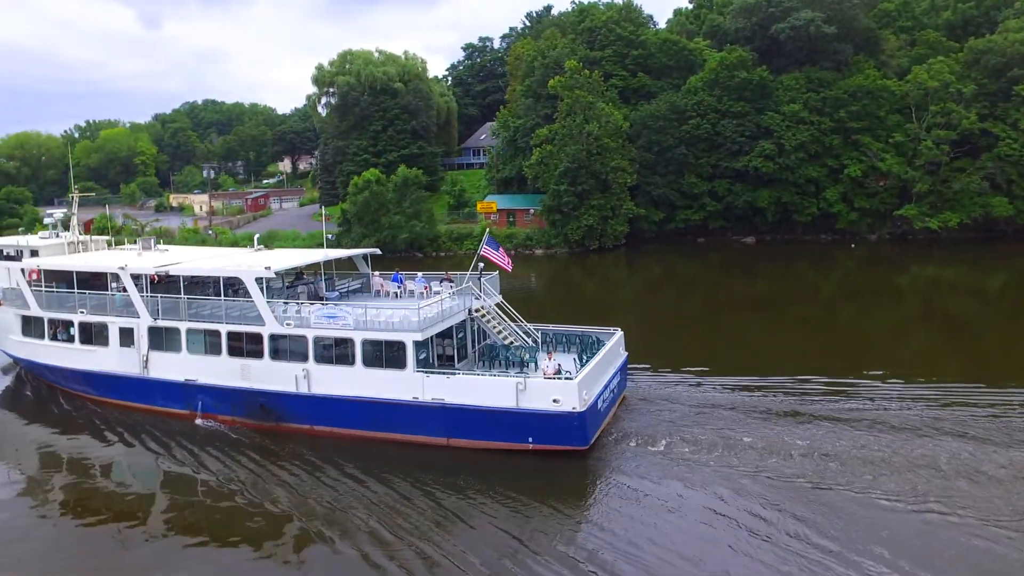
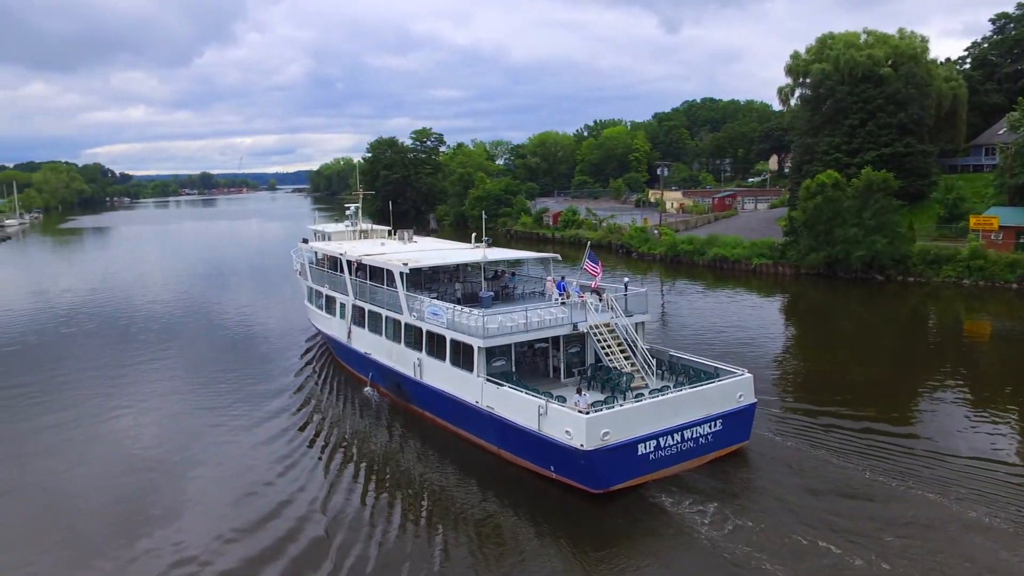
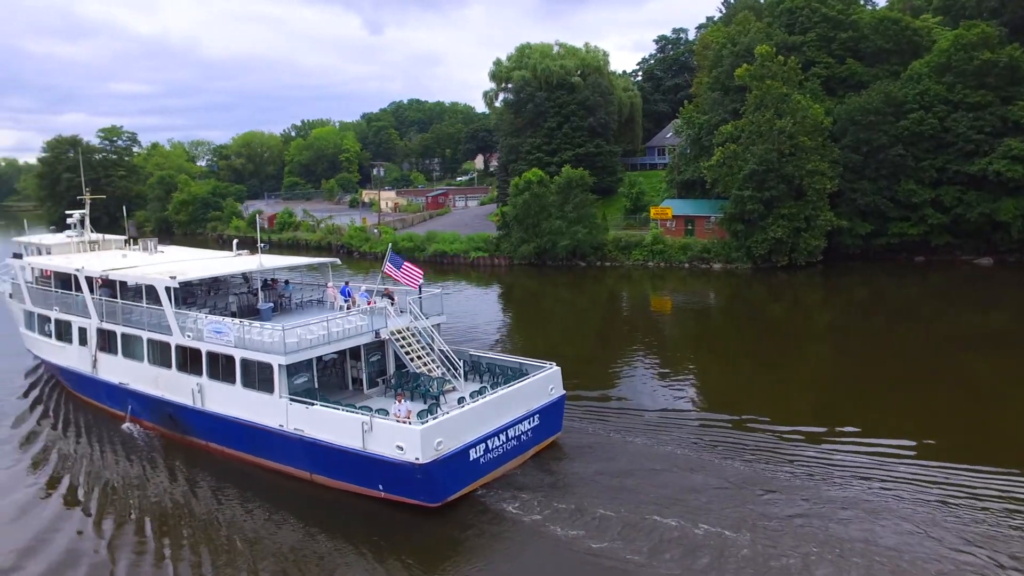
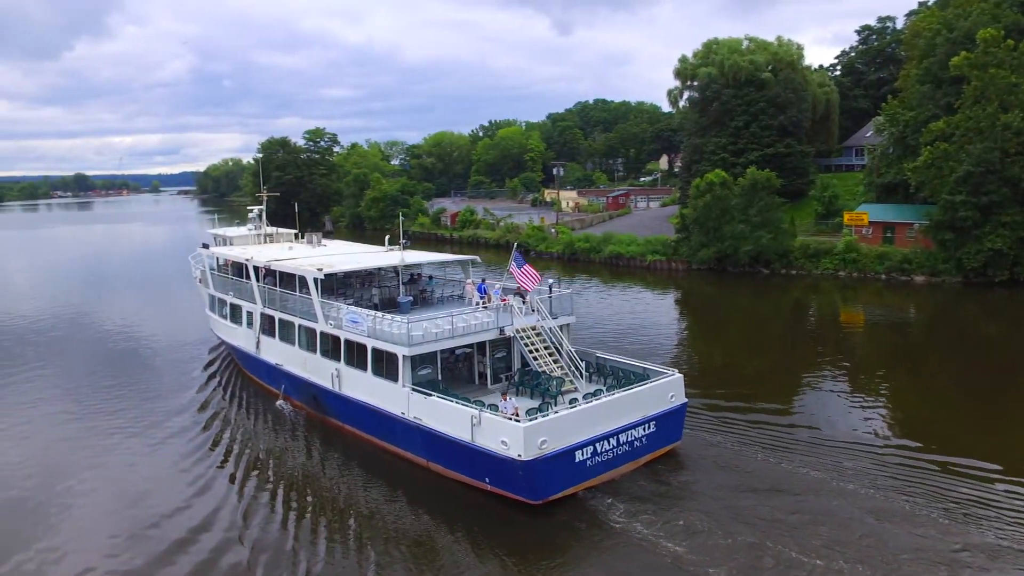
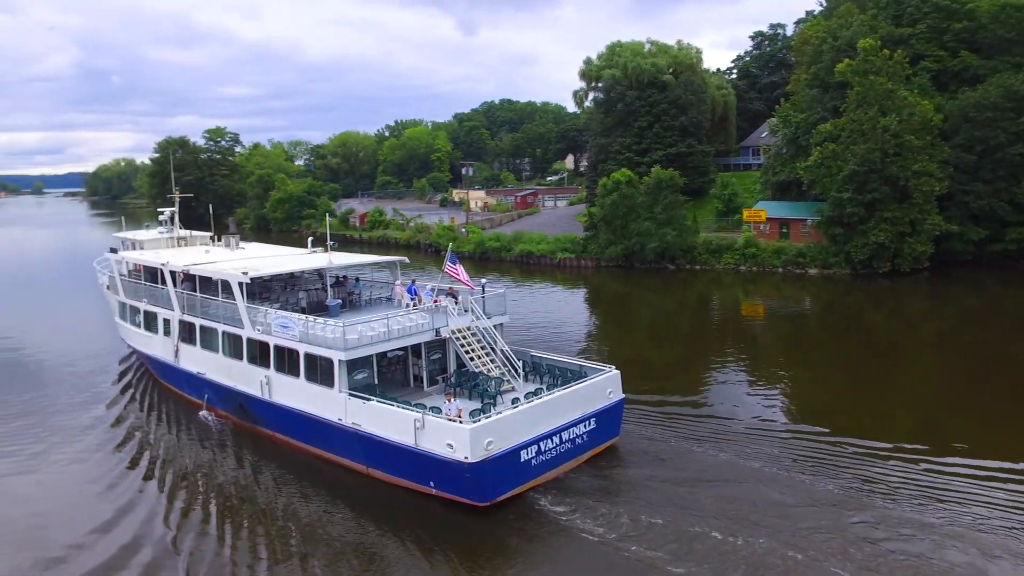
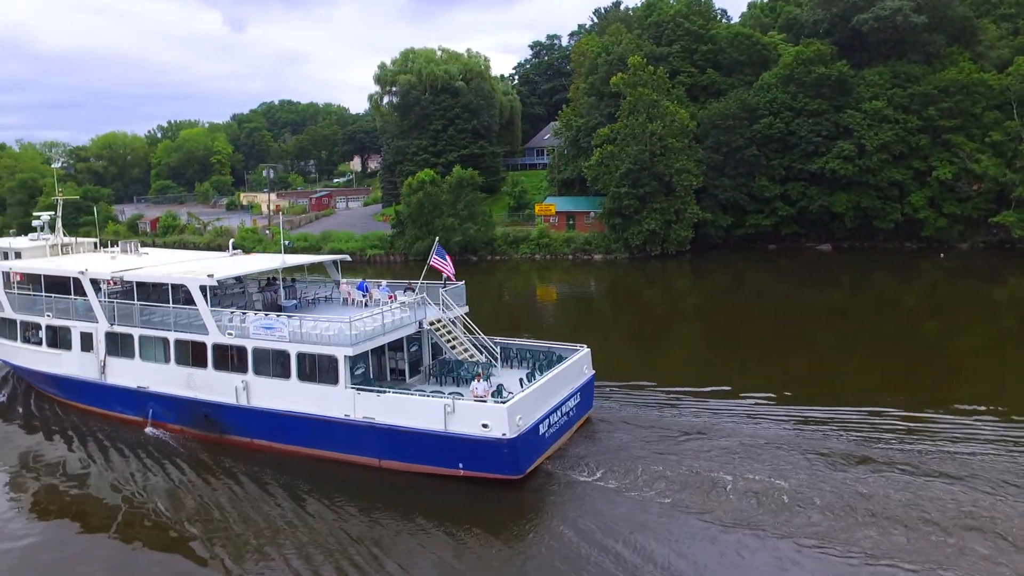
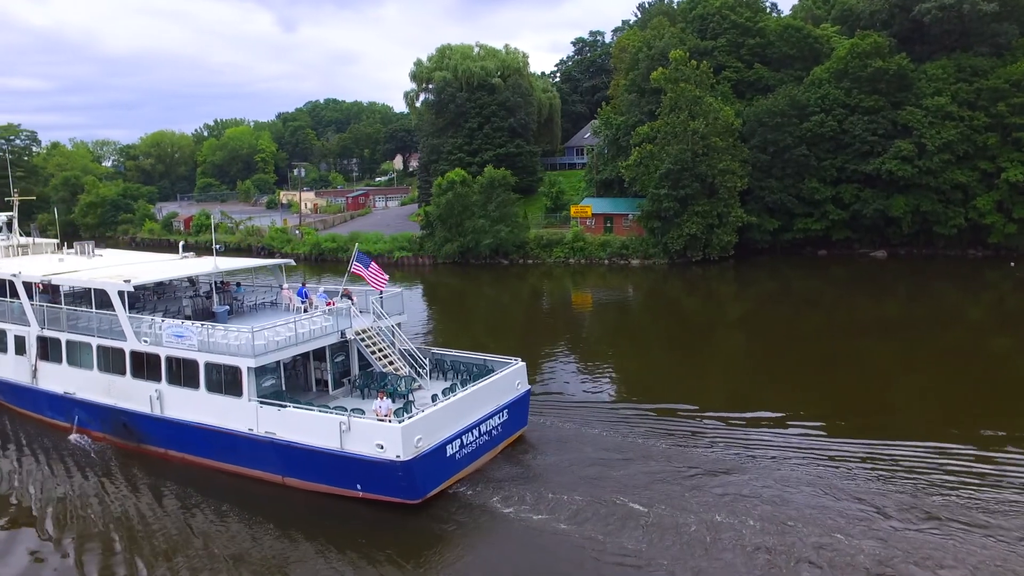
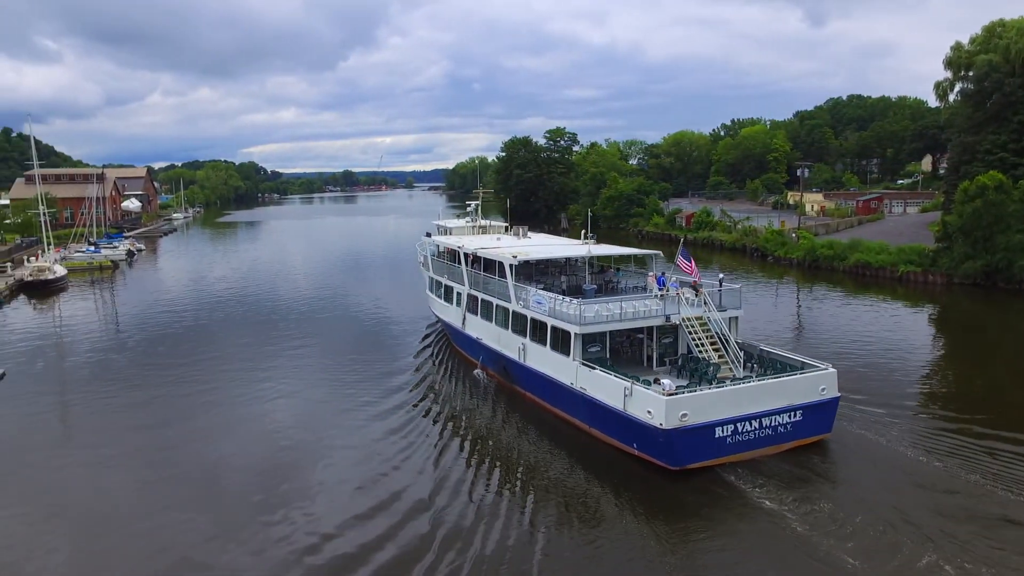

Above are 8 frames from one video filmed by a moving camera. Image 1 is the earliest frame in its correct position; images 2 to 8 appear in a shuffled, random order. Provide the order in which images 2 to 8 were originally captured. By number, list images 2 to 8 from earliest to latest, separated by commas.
6, 7, 3, 5, 4, 2, 8
